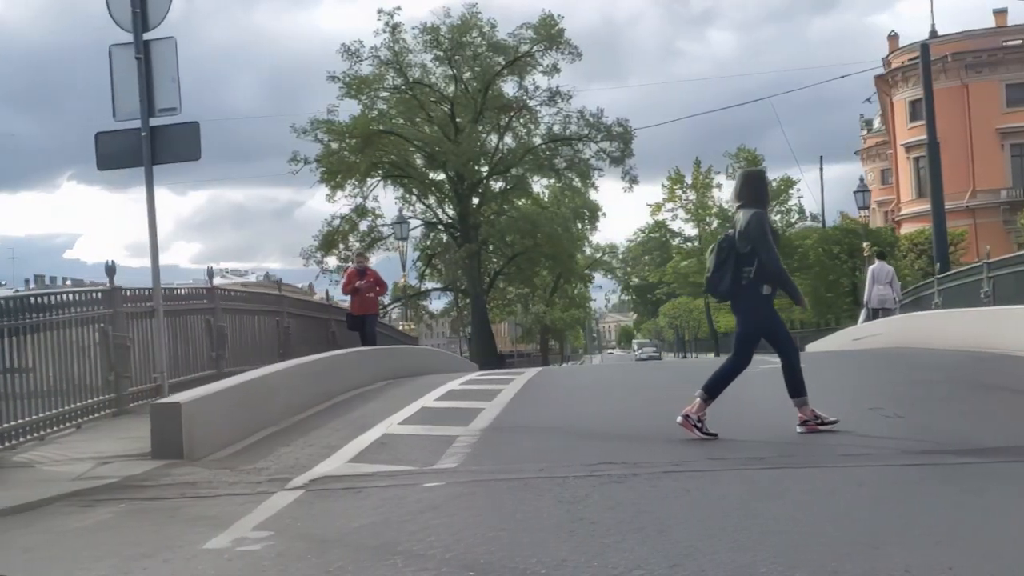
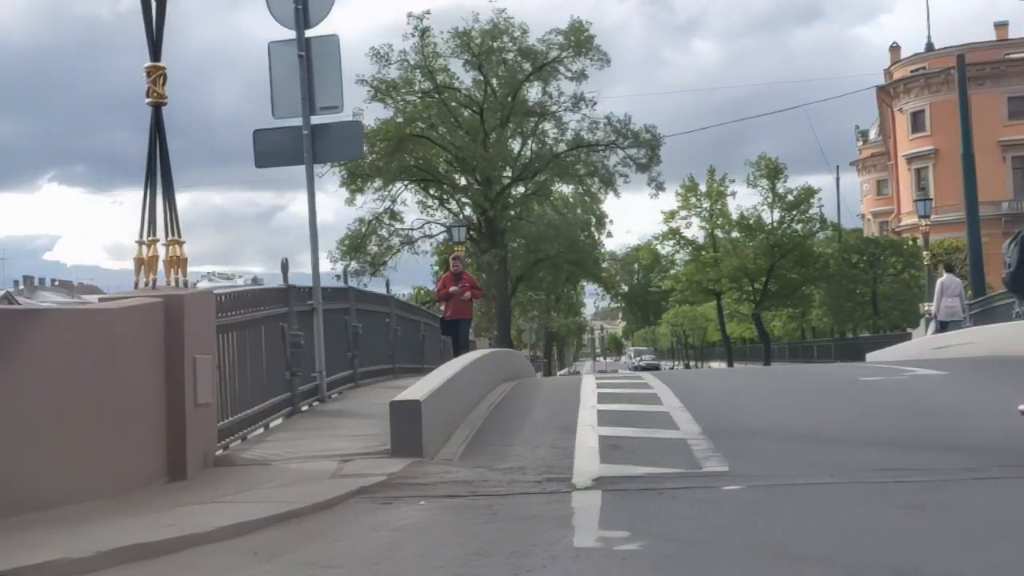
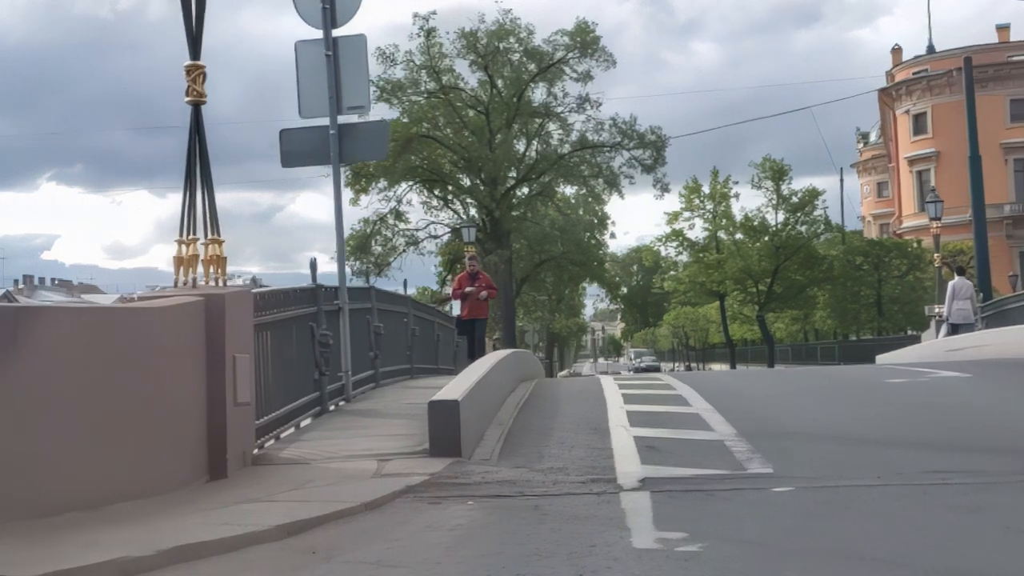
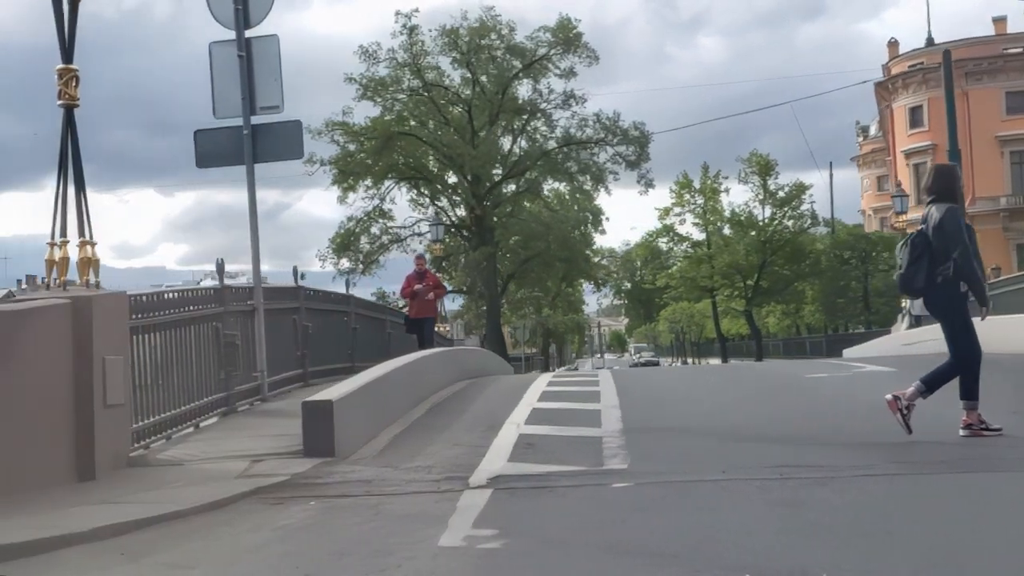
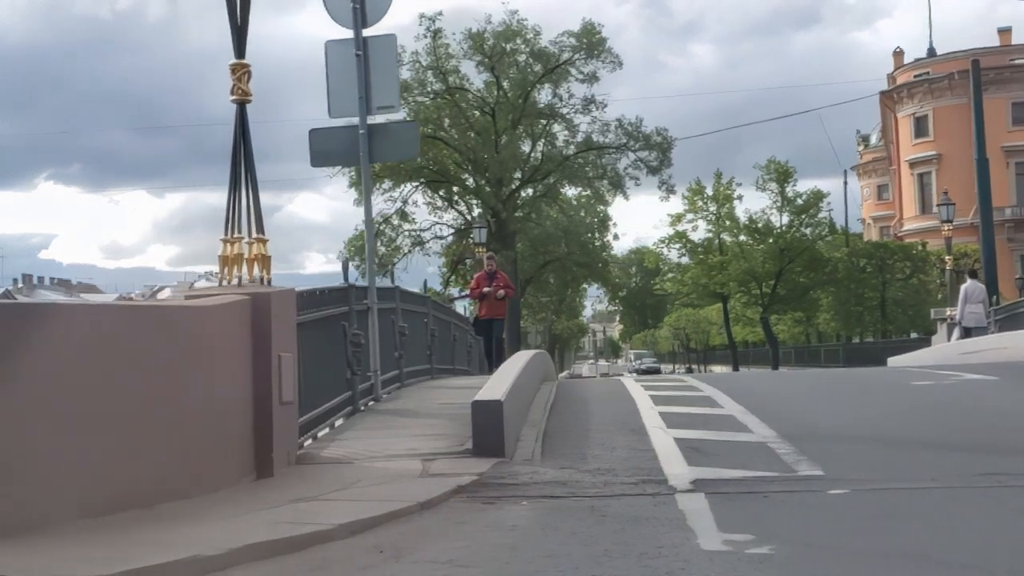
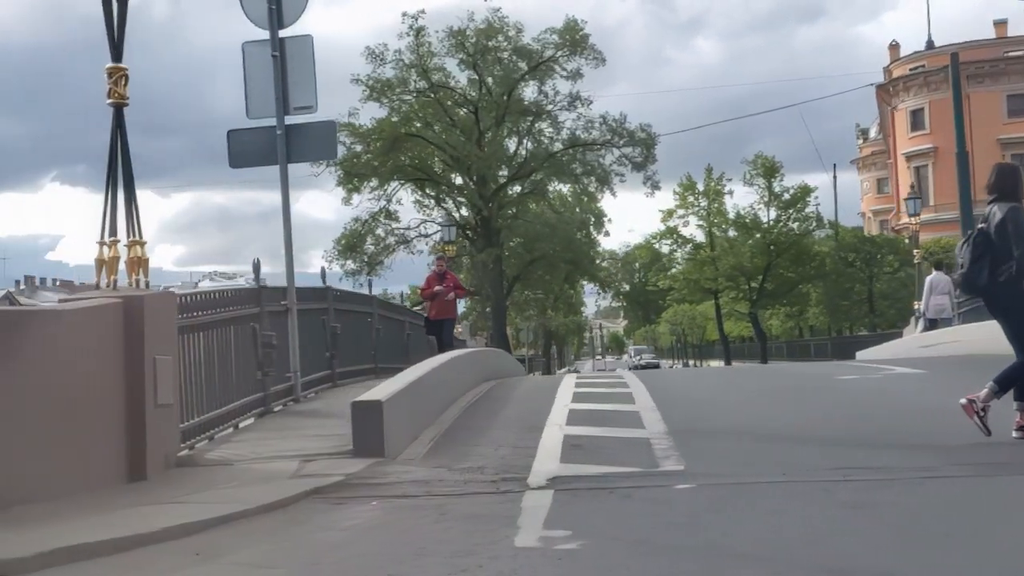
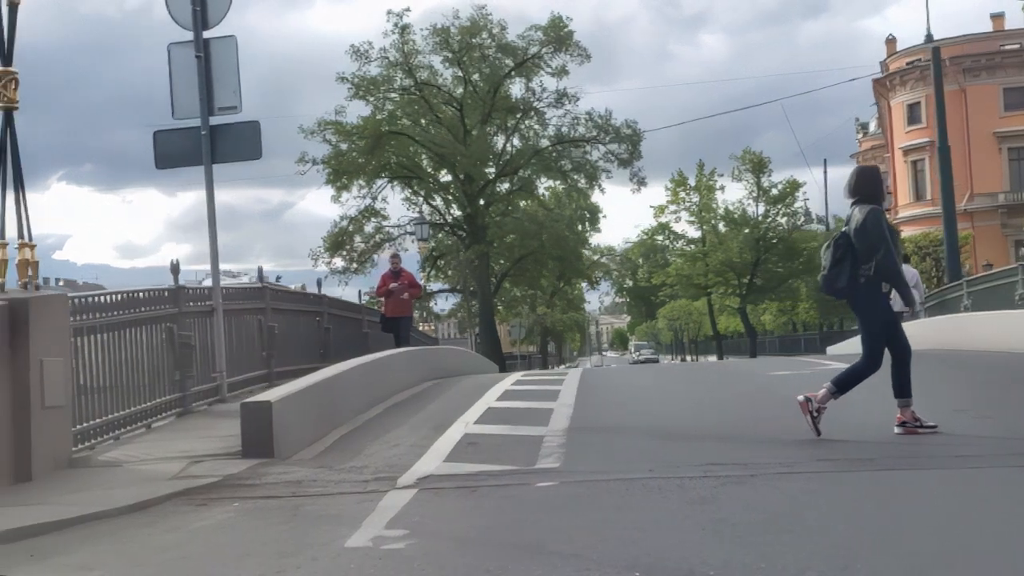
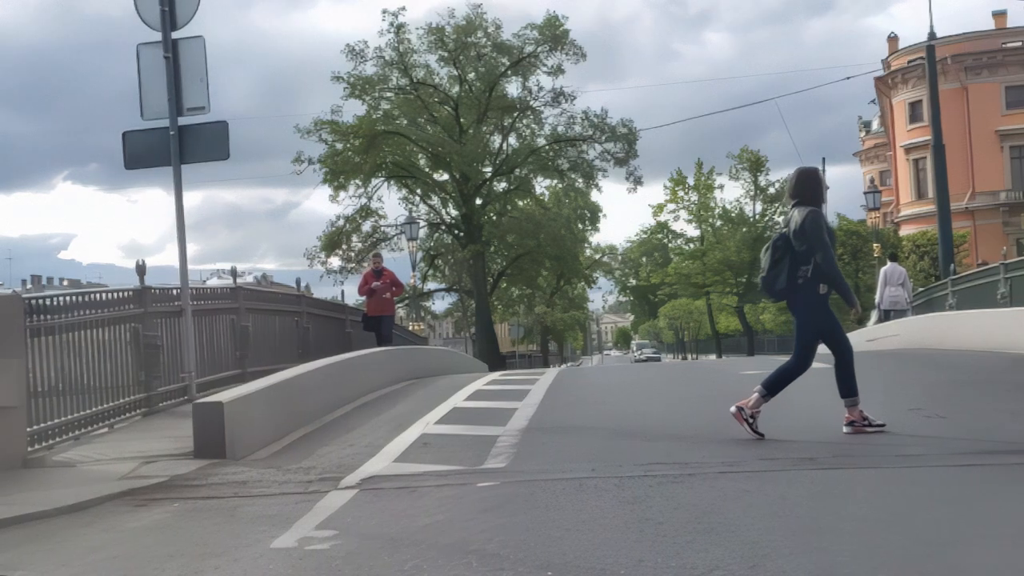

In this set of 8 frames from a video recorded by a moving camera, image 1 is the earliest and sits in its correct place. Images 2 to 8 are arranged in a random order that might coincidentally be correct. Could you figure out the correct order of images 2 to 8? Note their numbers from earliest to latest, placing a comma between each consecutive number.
8, 7, 4, 6, 2, 3, 5
